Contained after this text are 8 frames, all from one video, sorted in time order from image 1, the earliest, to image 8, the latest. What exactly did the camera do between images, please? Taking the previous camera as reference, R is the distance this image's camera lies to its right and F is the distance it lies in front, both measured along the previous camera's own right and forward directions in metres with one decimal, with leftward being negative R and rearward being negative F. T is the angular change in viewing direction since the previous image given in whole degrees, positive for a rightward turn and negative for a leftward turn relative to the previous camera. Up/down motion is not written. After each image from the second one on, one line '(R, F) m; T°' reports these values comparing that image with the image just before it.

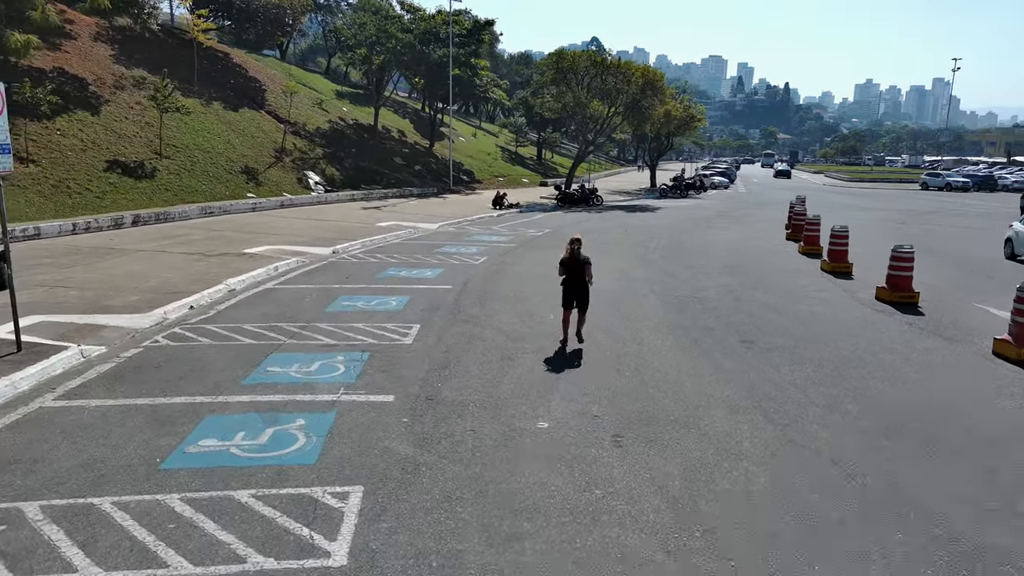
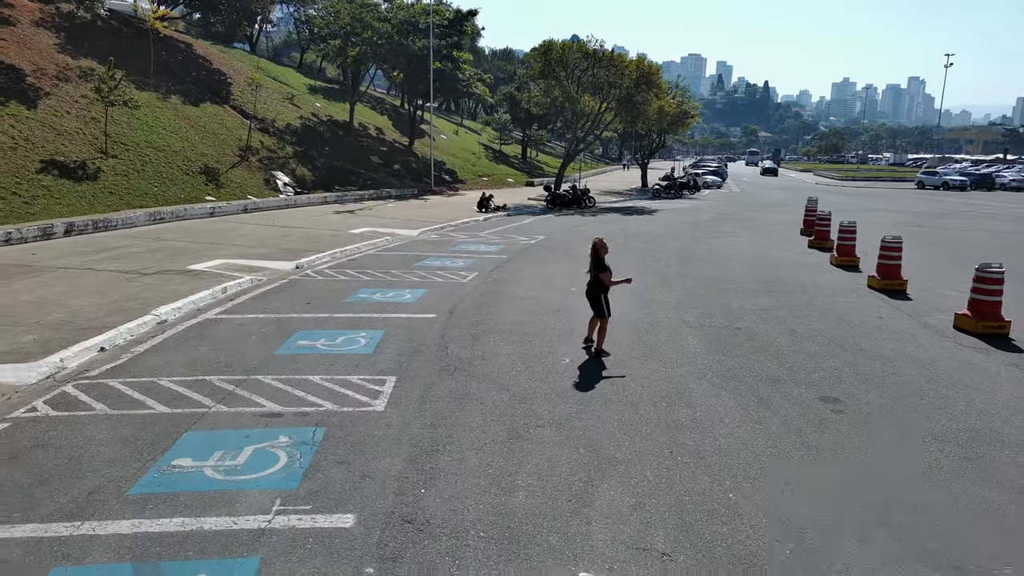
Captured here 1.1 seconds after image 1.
(-0.2, +2.2) m; +1°
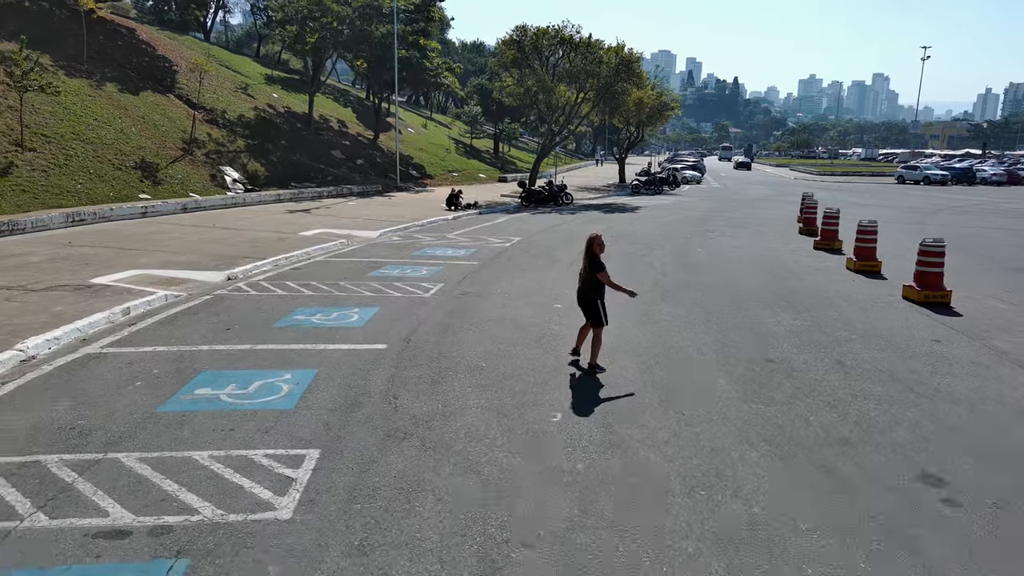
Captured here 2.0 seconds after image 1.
(0.0, +2.0) m; +2°
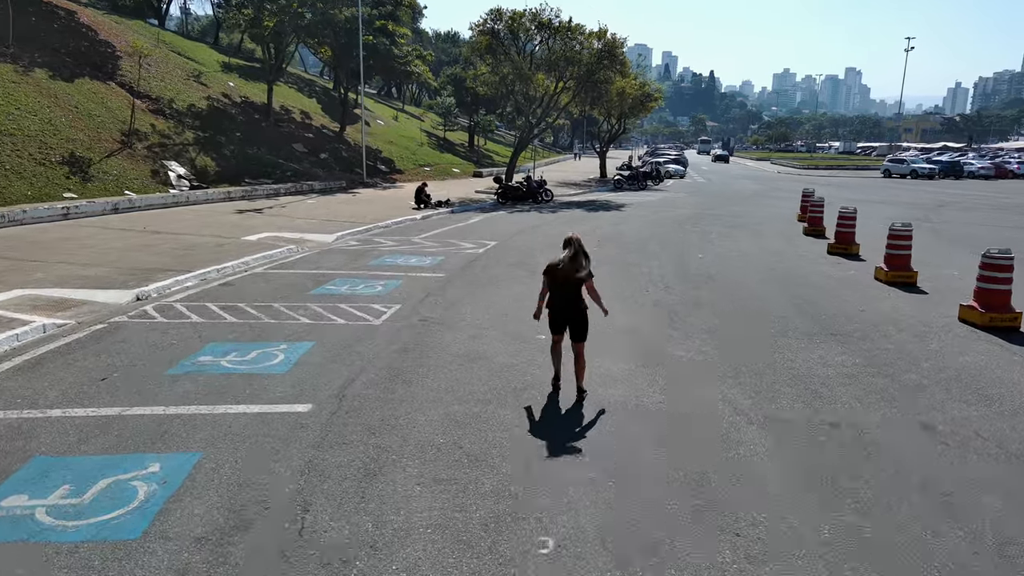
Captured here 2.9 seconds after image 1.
(+0.1, +2.0) m; +2°
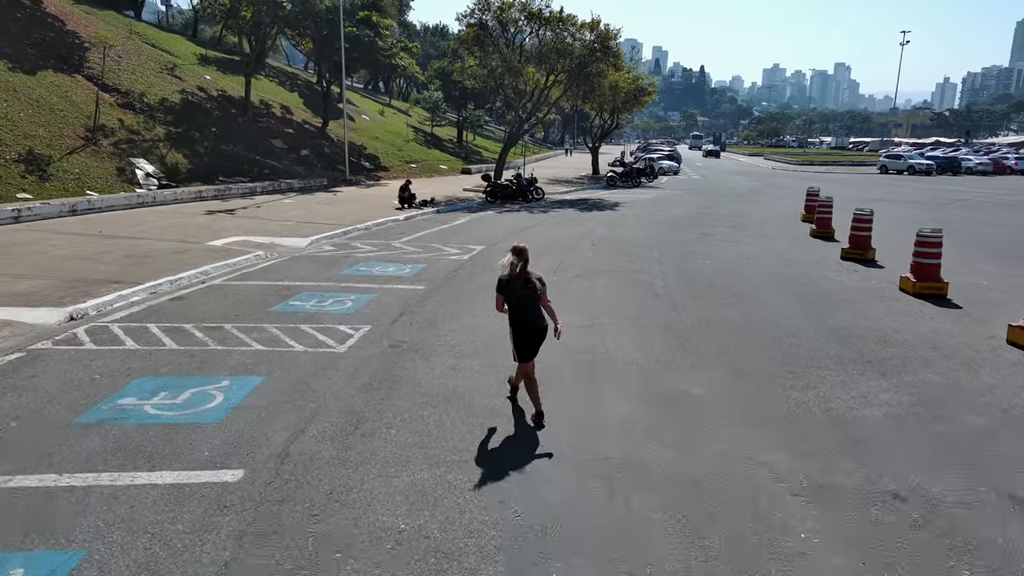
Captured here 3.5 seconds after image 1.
(+0.1, +1.1) m; +1°
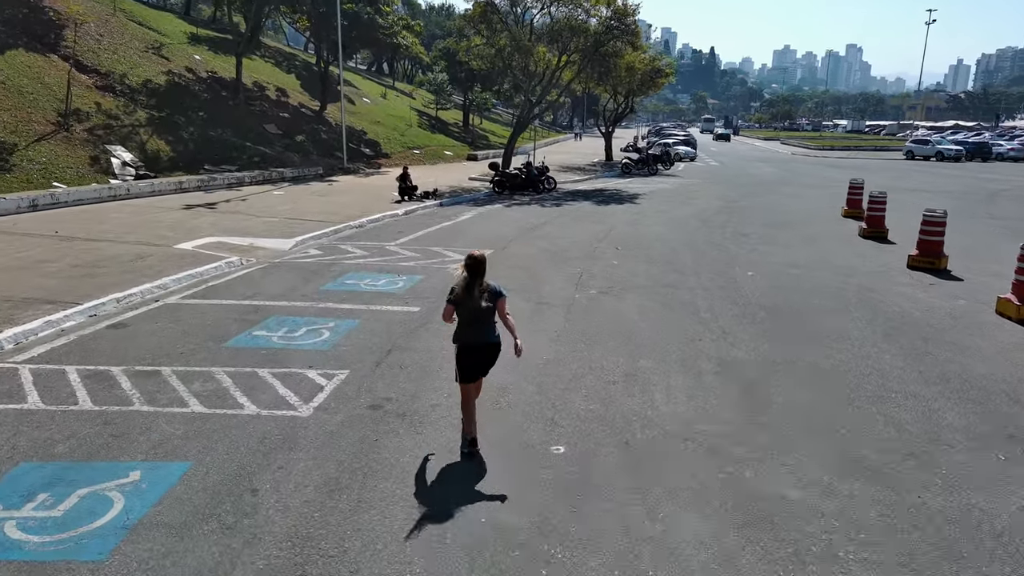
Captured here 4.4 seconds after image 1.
(-0.1, +1.8) m; -1°
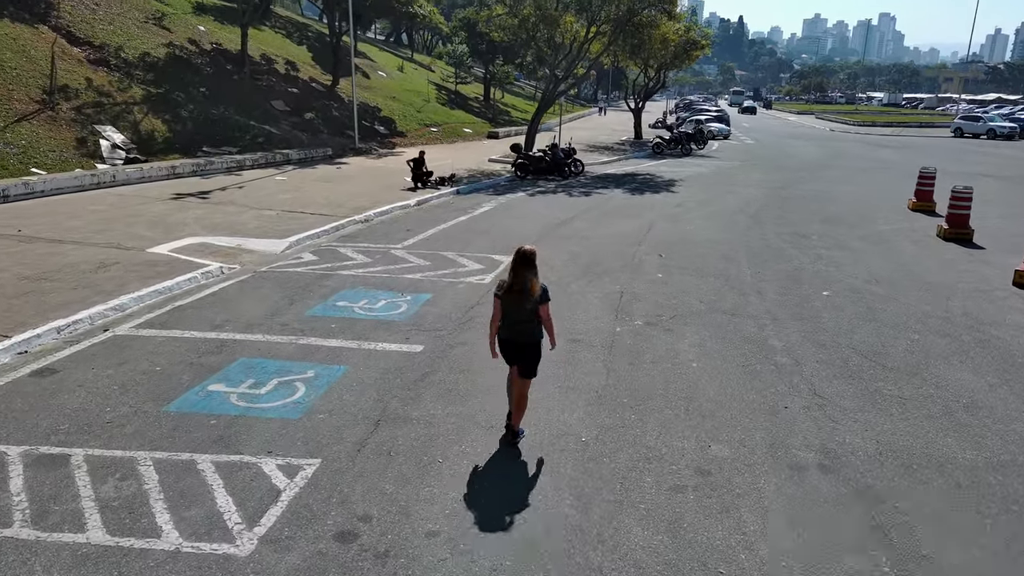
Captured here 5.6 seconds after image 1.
(-0.1, +1.7) m; -2°
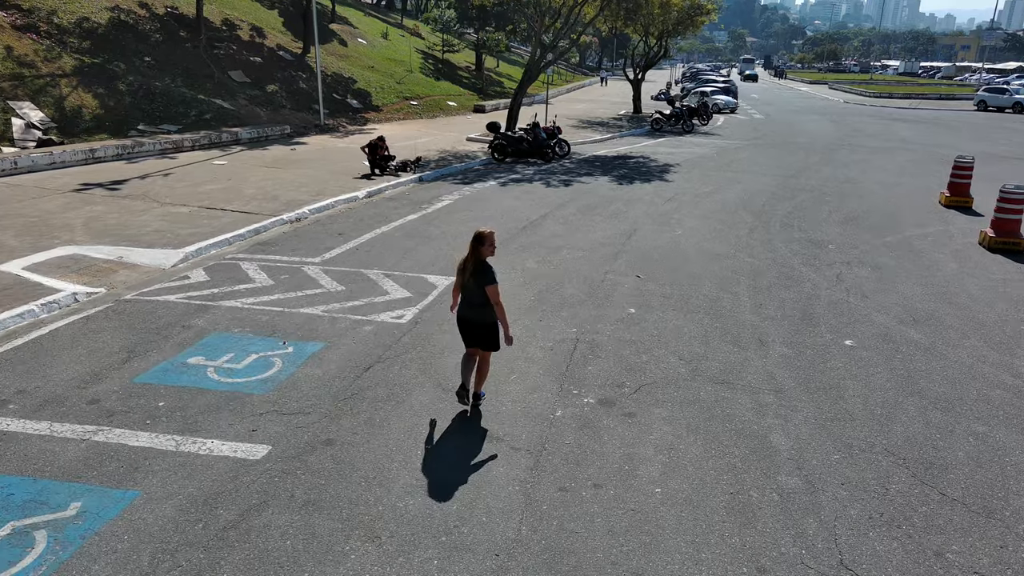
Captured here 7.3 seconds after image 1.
(+0.8, +2.1) m; -1°
